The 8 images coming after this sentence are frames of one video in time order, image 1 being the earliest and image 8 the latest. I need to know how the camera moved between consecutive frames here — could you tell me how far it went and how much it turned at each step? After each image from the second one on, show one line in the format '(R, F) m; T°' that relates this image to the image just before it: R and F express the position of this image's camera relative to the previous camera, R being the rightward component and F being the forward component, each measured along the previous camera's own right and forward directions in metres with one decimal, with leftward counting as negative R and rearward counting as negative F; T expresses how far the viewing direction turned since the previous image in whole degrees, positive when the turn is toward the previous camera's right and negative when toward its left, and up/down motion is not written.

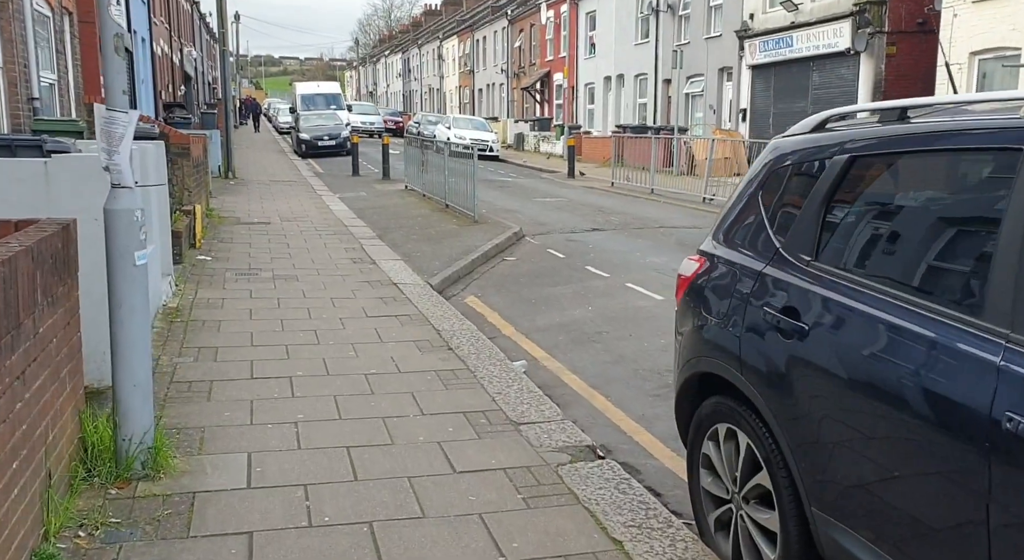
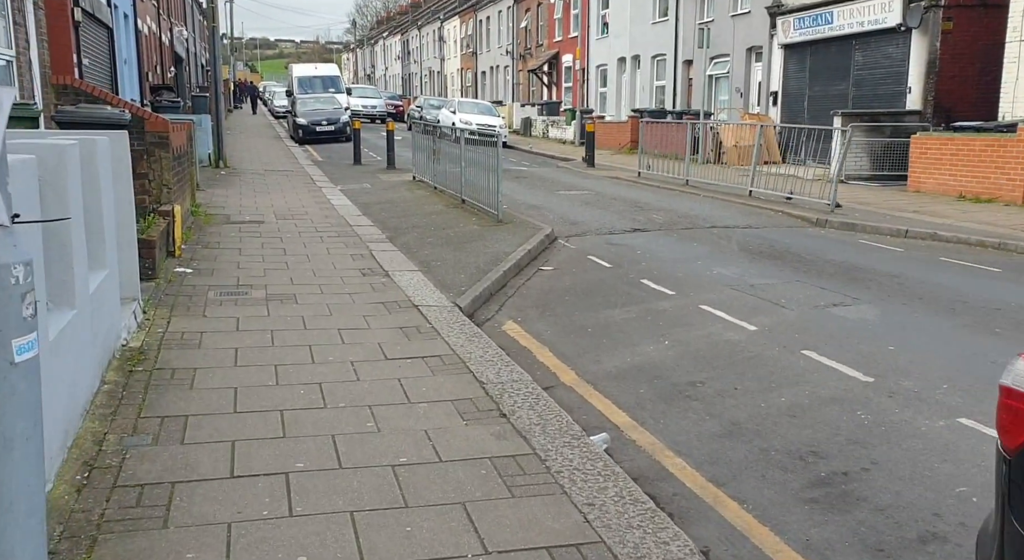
(-0.4, +1.7) m; 0°
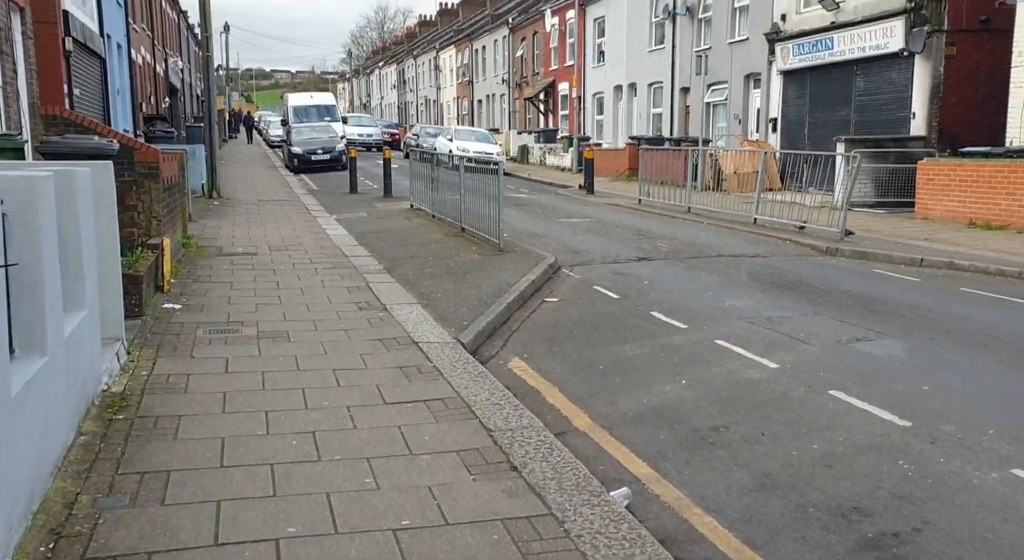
(-0.1, +0.4) m; 0°
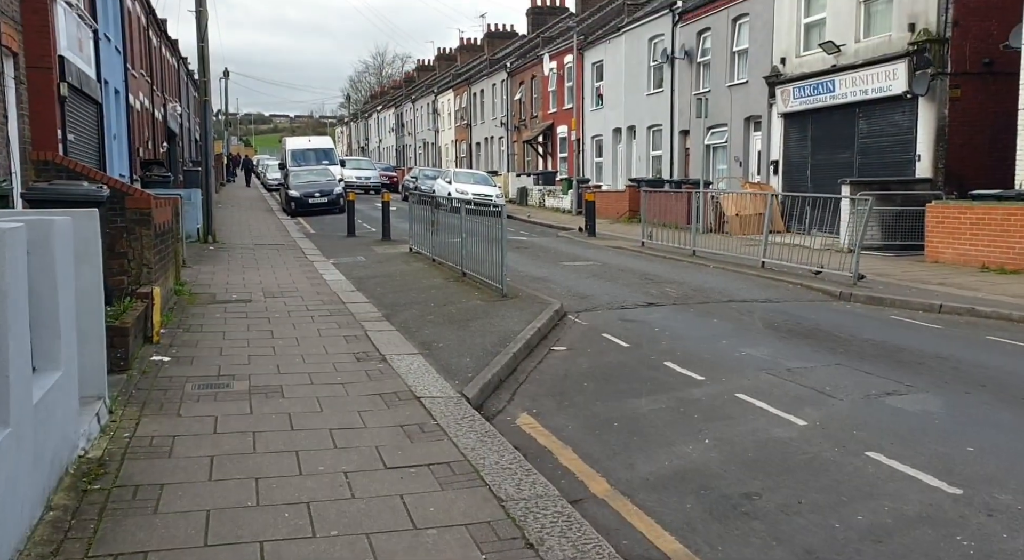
(-0.1, +0.4) m; 0°
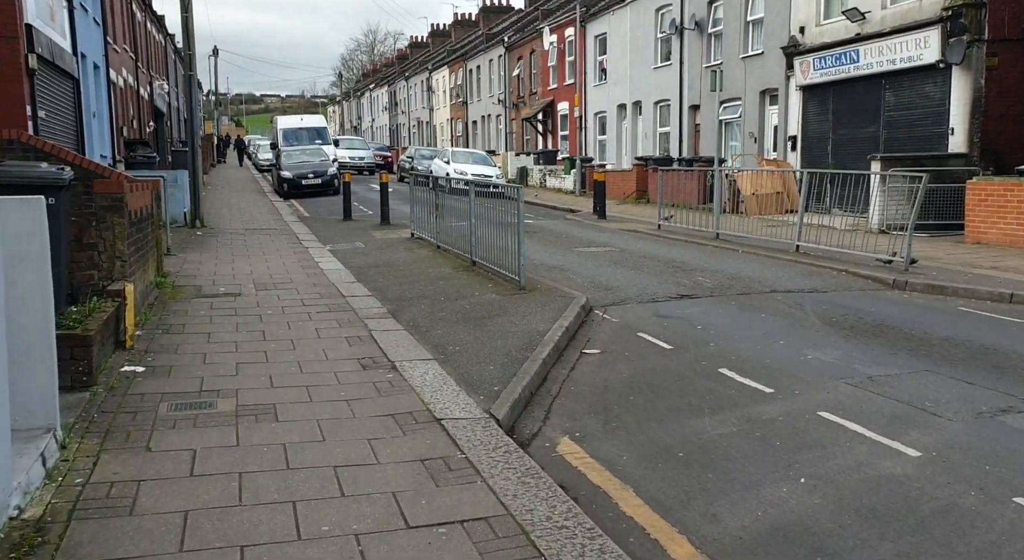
(-0.3, +1.1) m; 0°
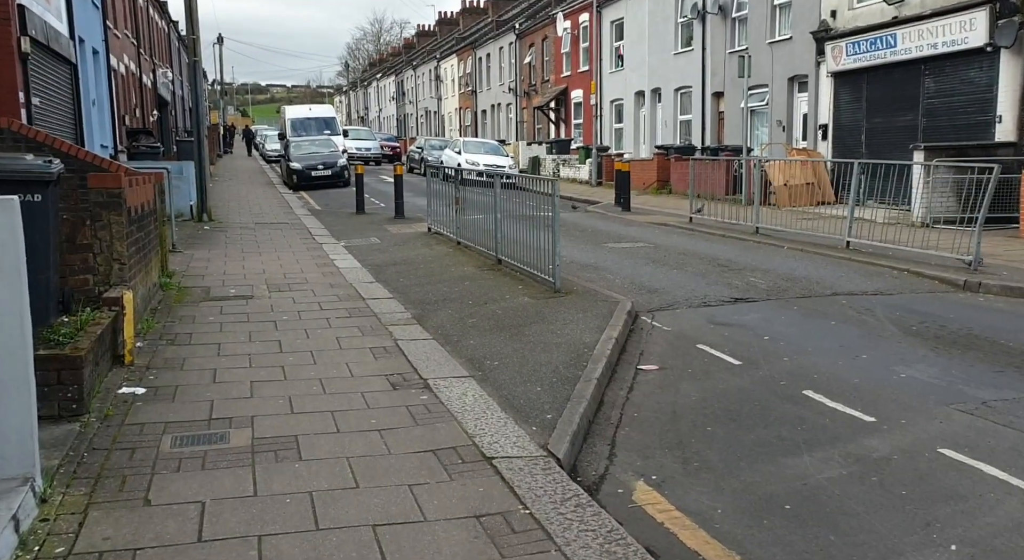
(-0.3, +0.9) m; 0°
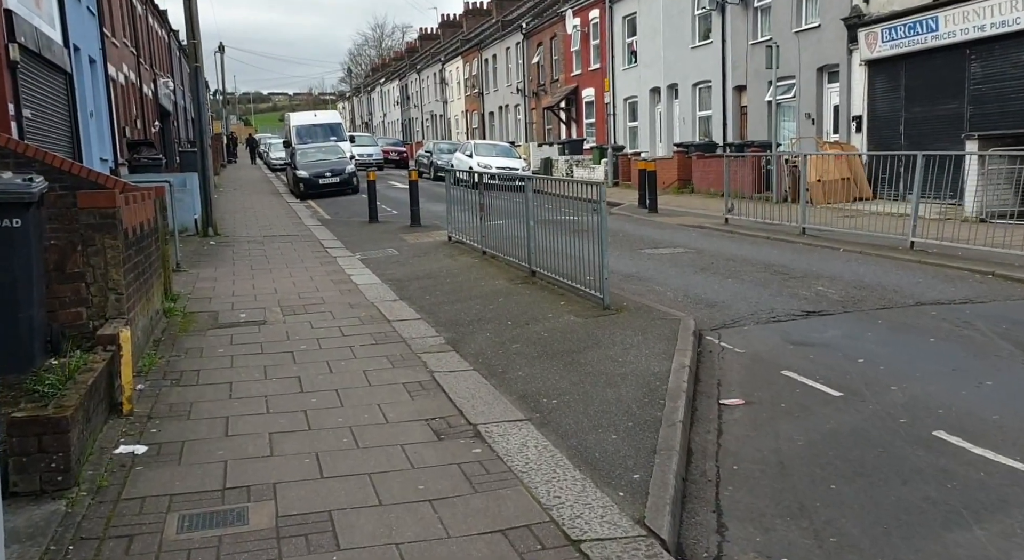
(-0.3, +1.0) m; 0°
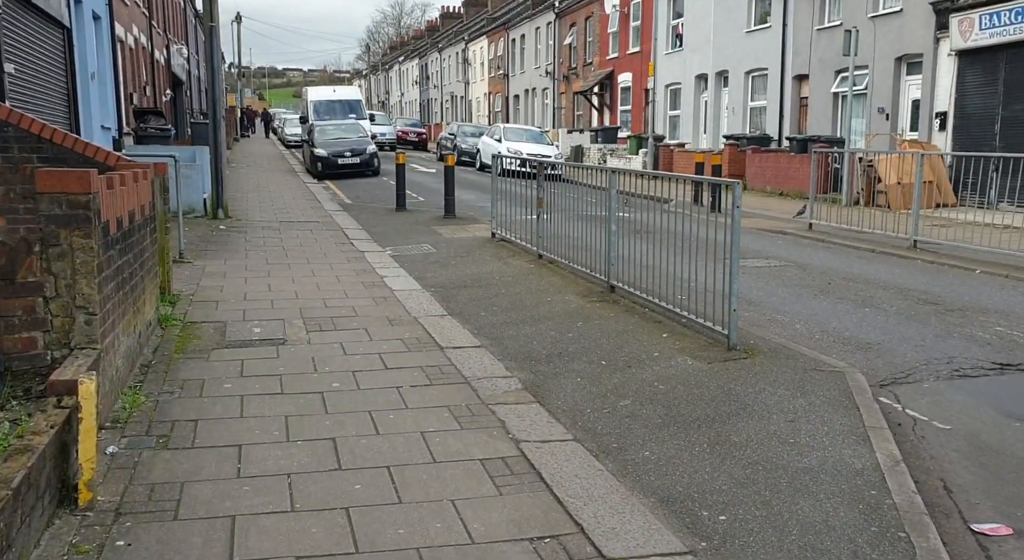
(-0.6, +1.9) m; -1°
